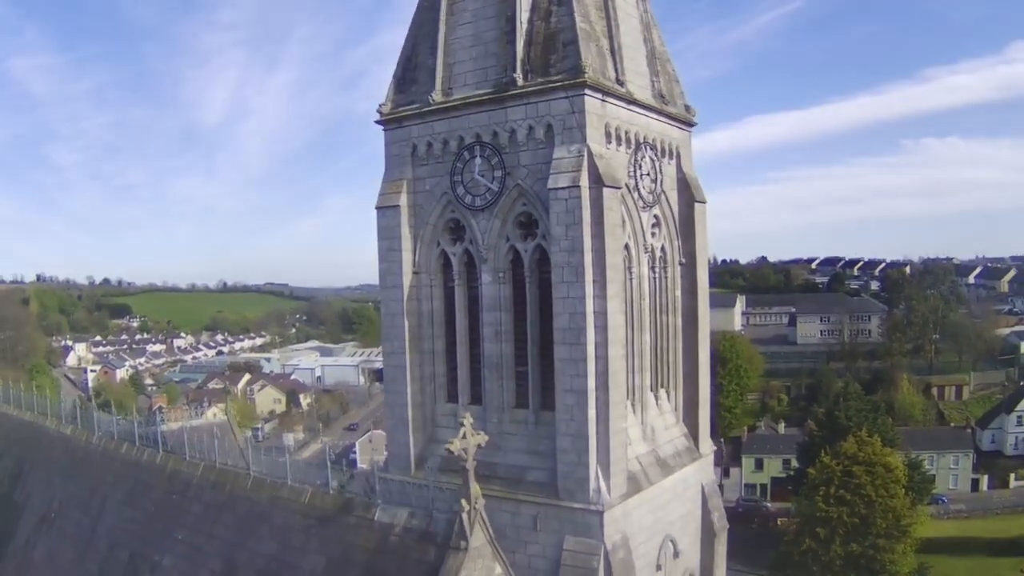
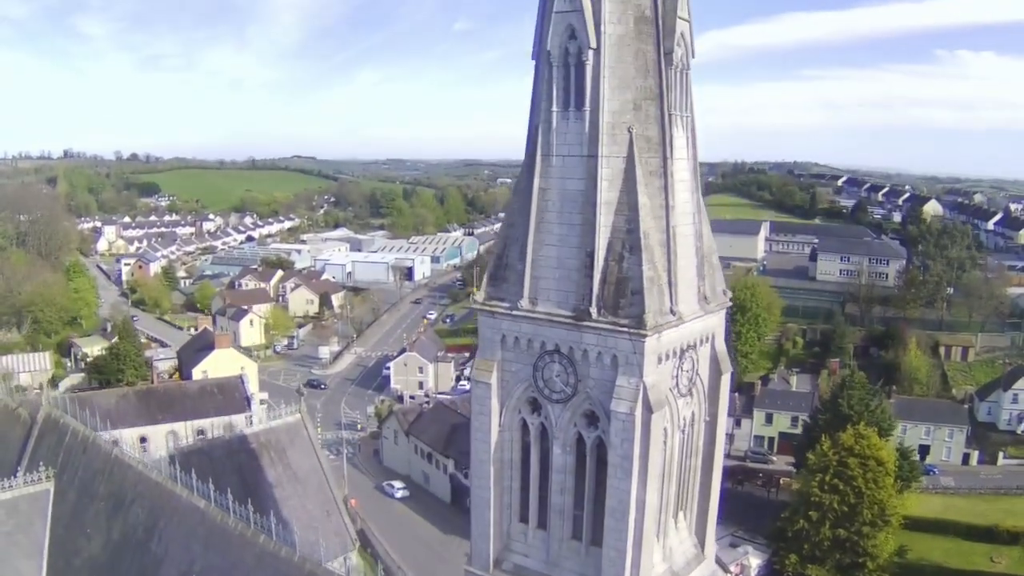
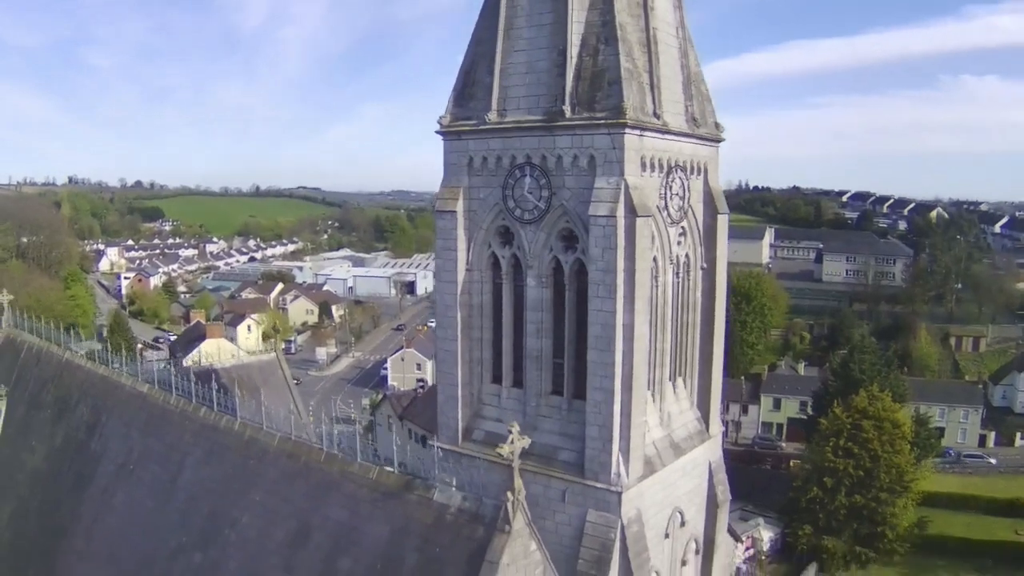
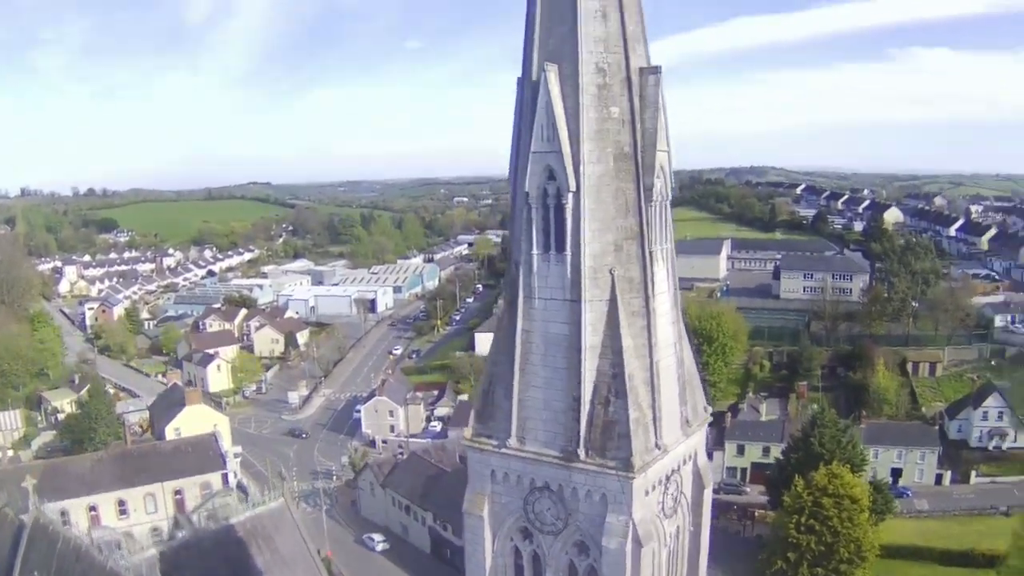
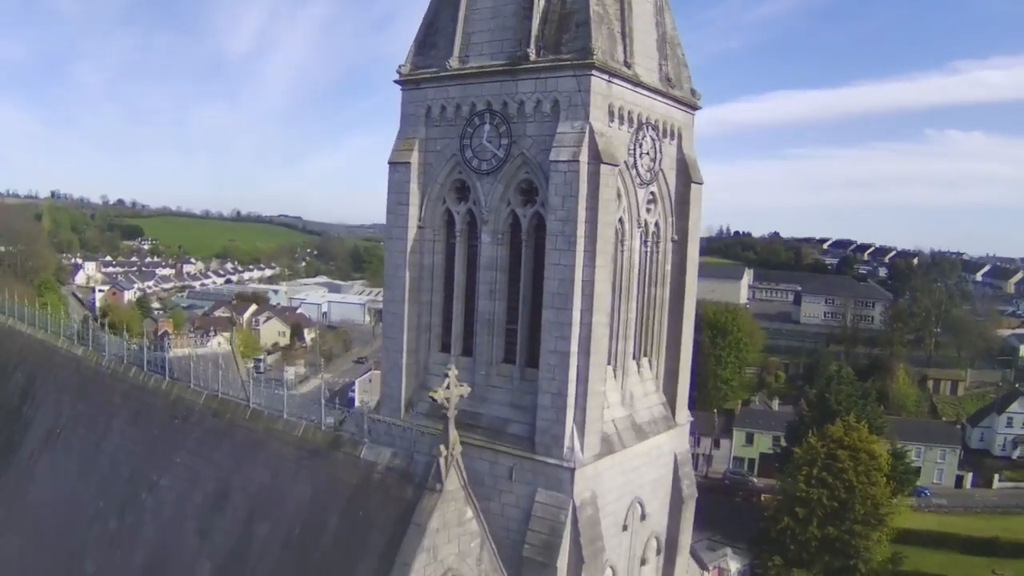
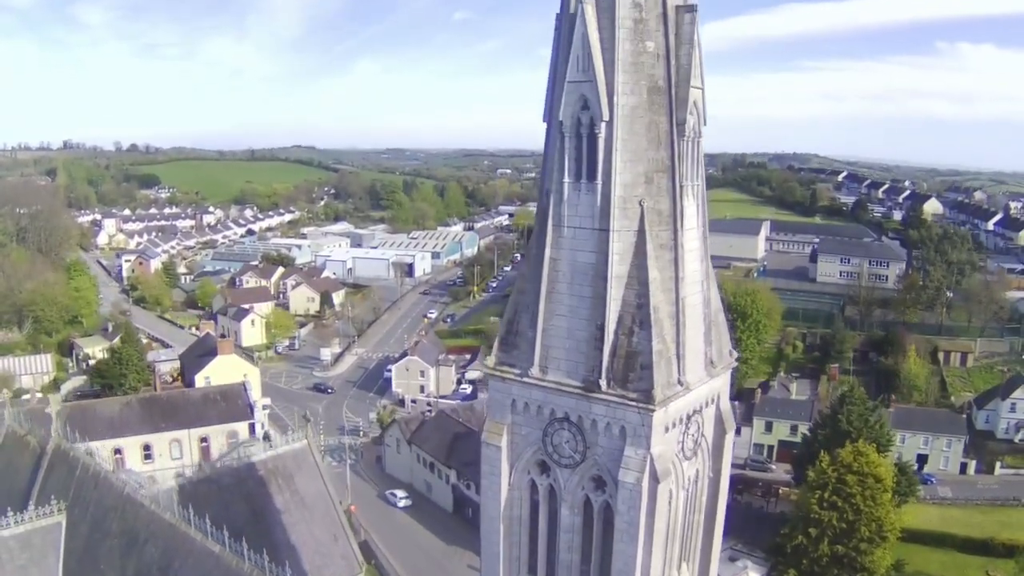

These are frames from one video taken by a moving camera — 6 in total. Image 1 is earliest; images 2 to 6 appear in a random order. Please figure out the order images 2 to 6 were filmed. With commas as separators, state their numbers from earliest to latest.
5, 3, 2, 6, 4
